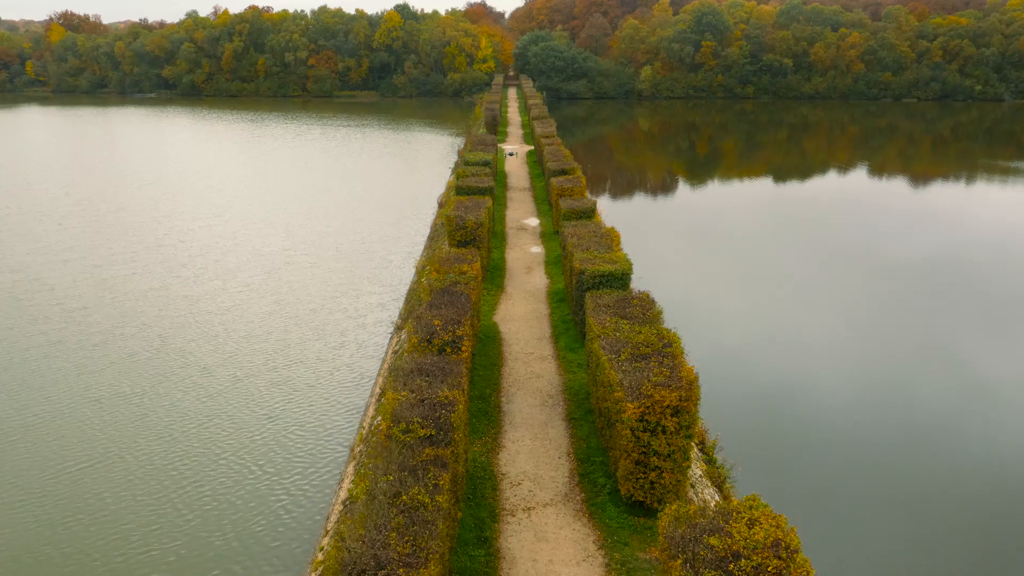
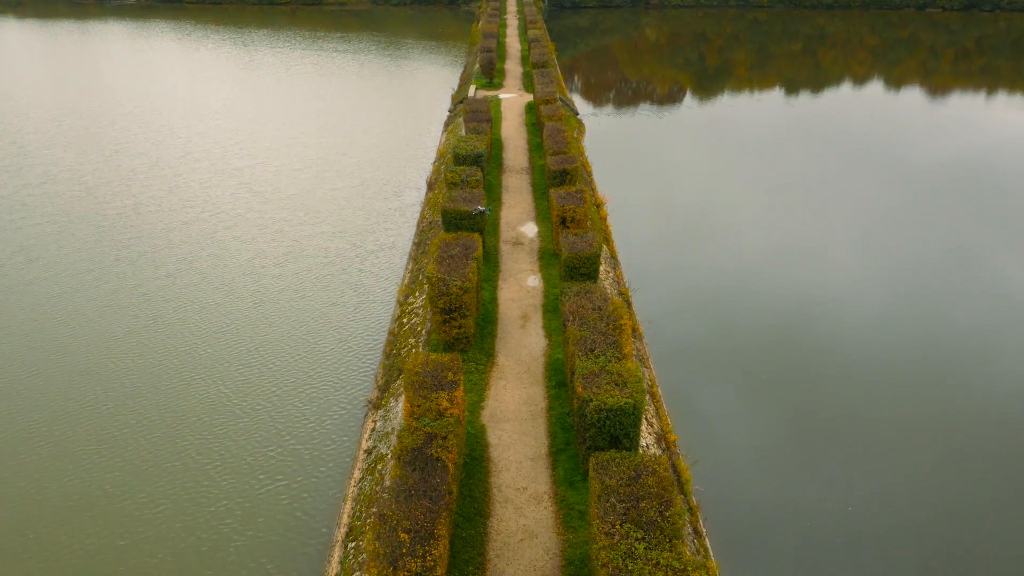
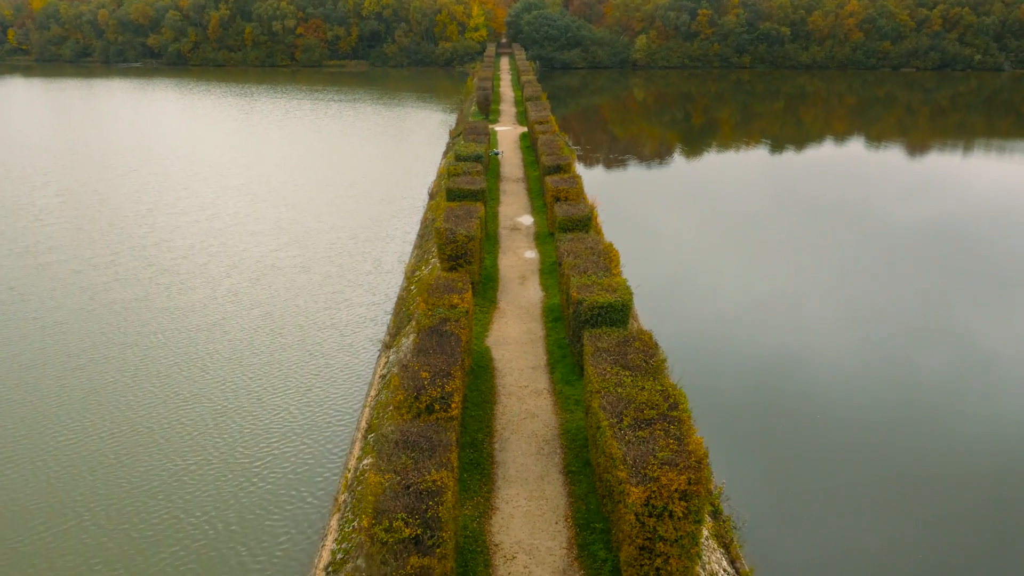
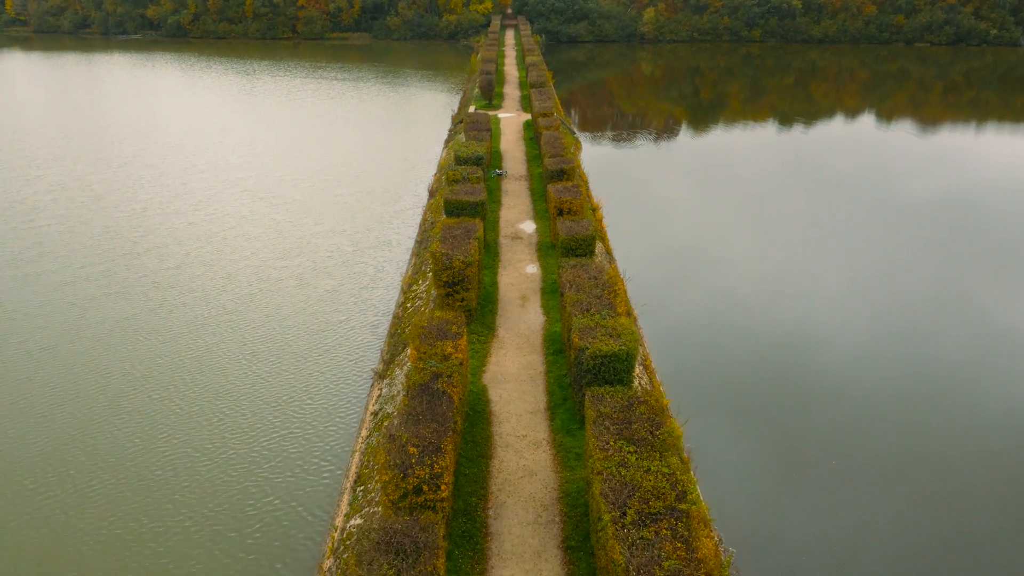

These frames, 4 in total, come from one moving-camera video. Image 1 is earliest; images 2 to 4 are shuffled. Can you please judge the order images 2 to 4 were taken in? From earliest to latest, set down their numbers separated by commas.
3, 4, 2
